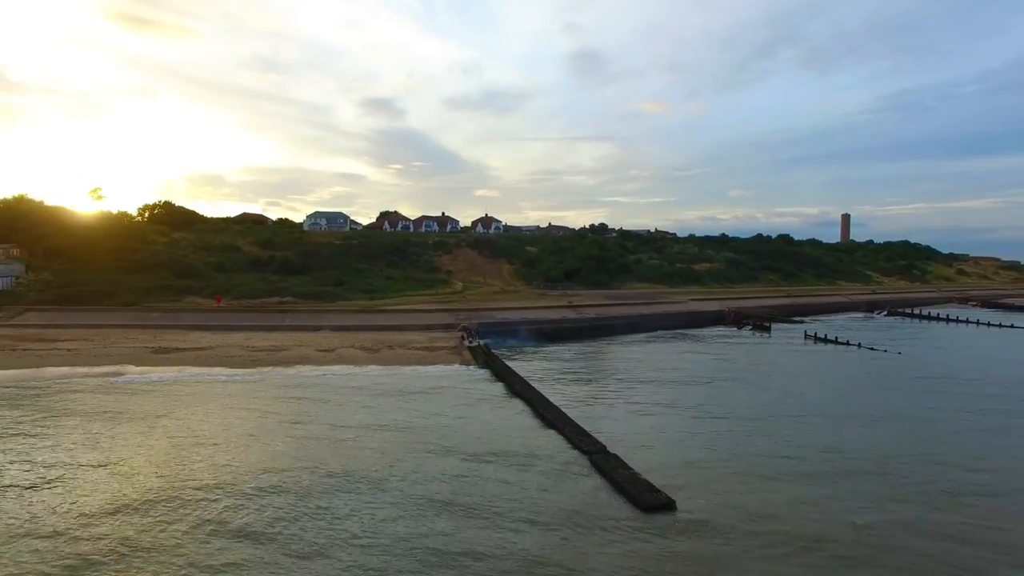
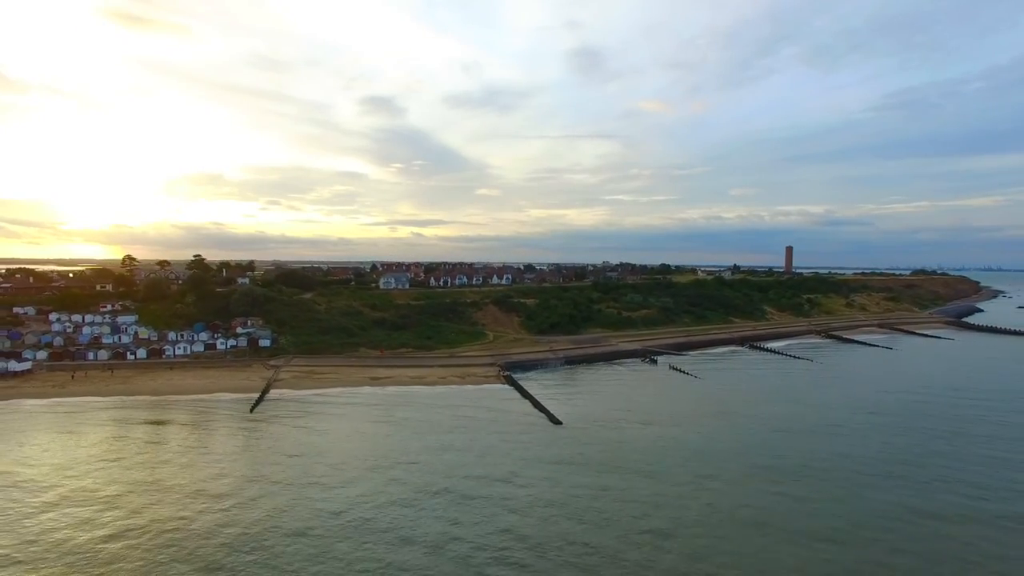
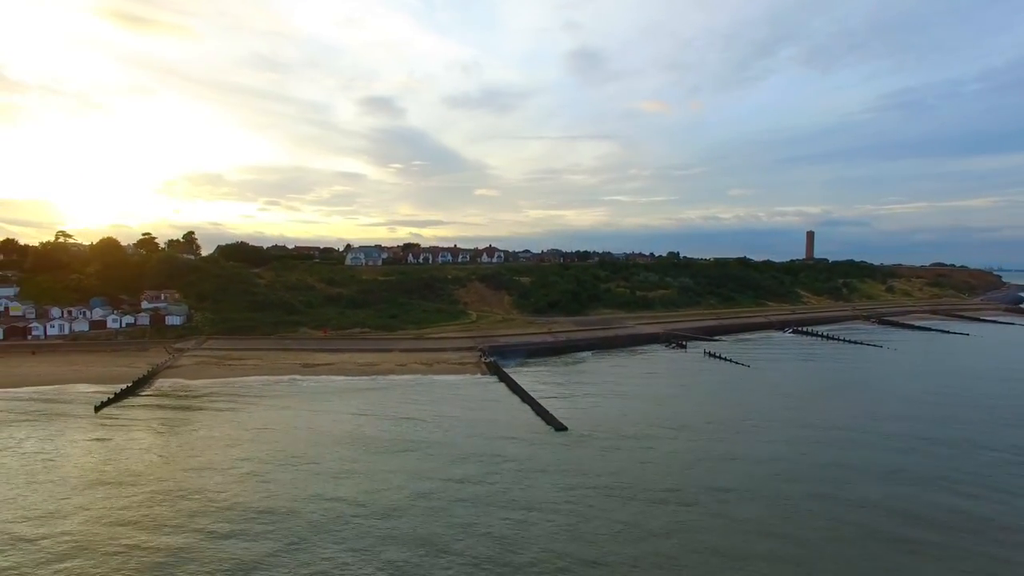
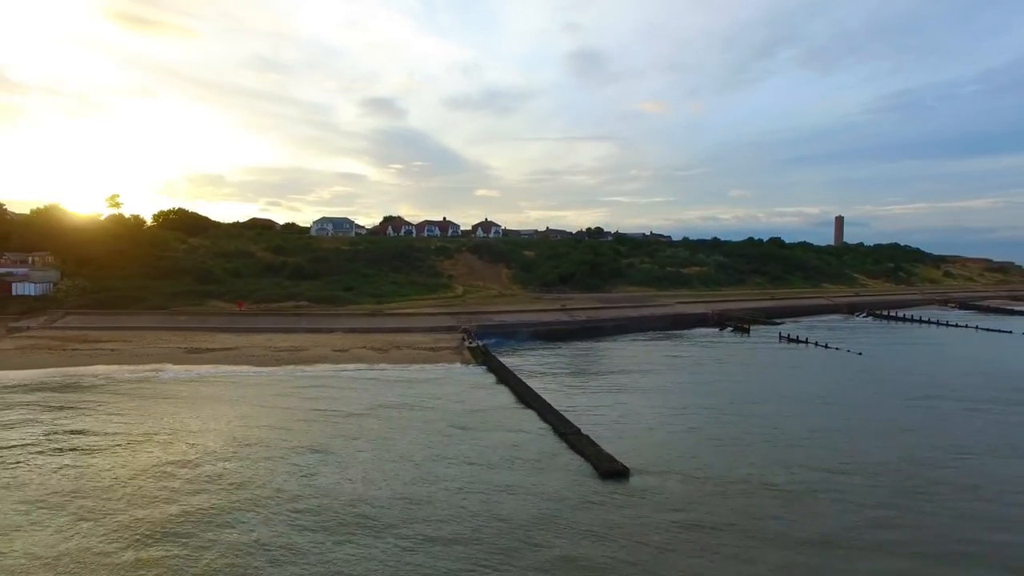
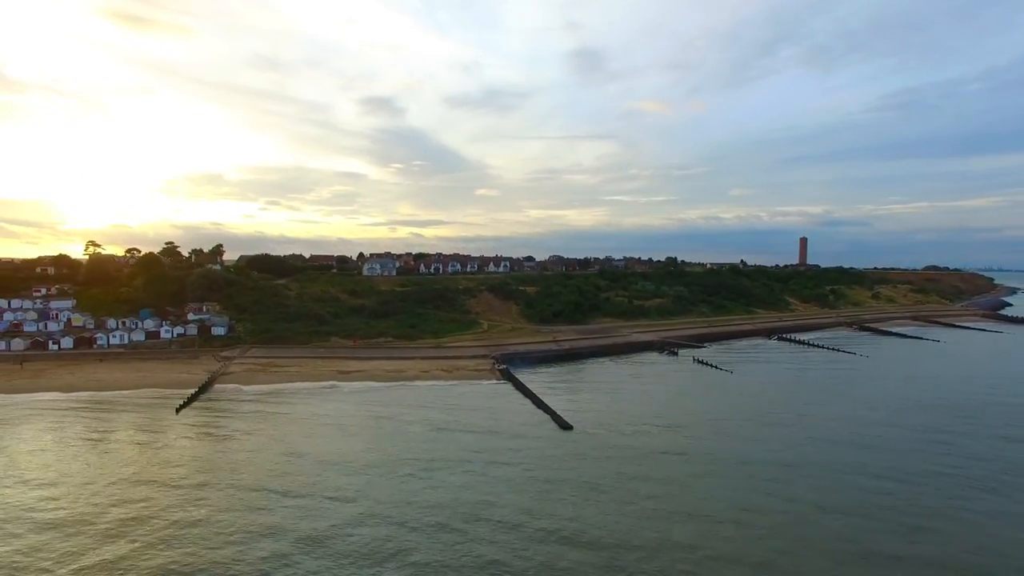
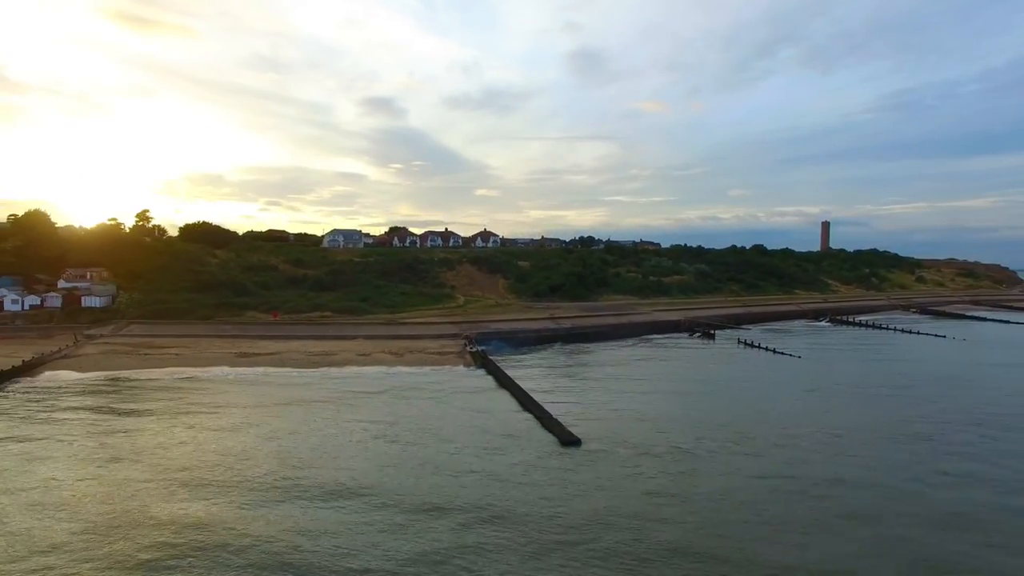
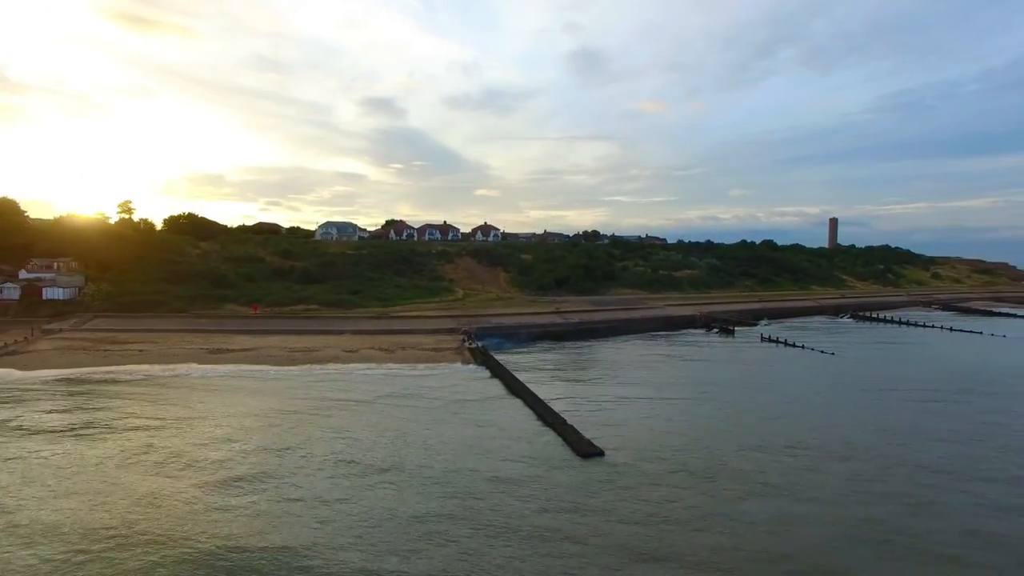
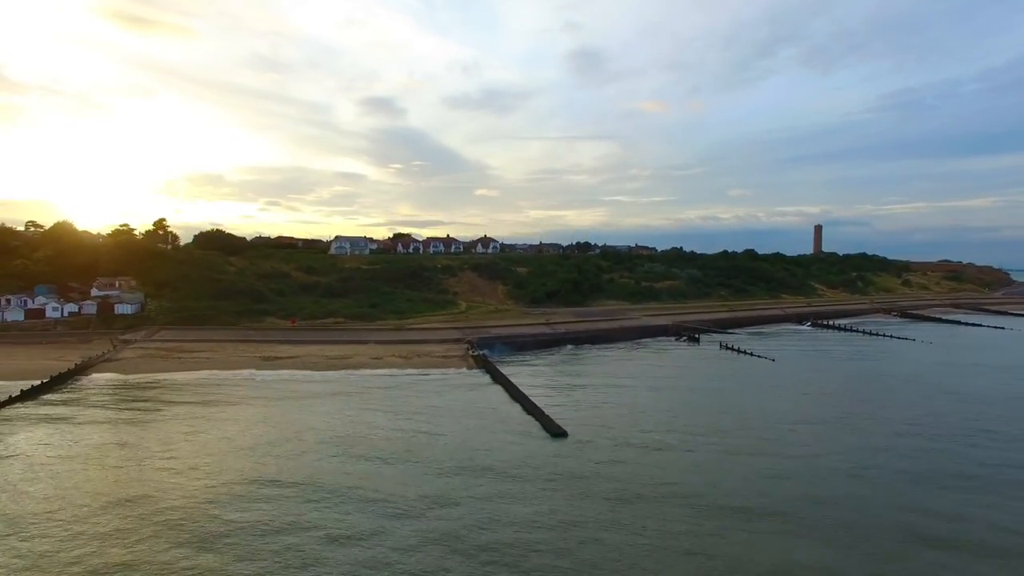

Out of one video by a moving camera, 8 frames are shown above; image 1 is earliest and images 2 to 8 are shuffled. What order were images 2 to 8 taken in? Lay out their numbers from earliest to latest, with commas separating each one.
4, 7, 6, 8, 3, 5, 2
